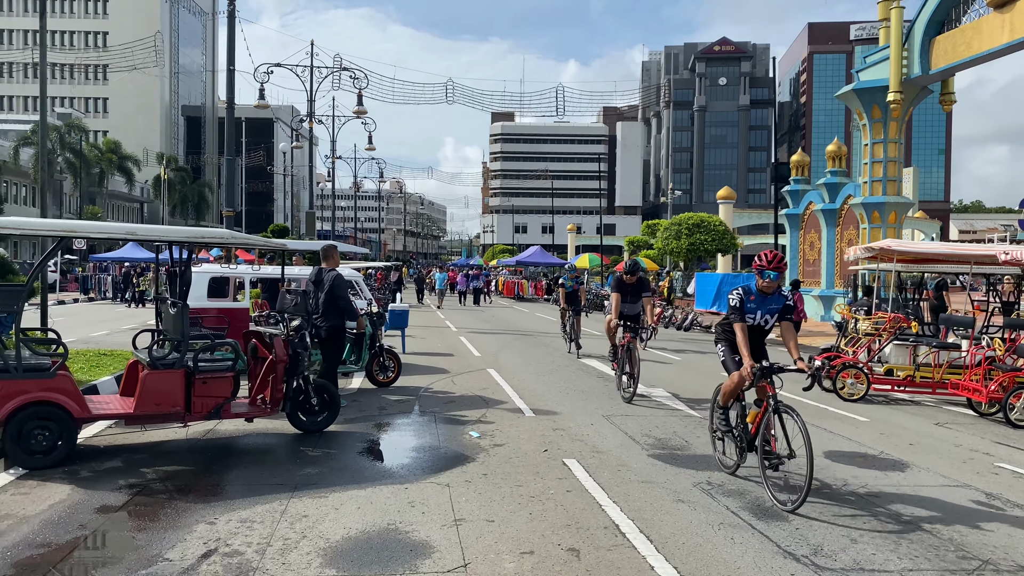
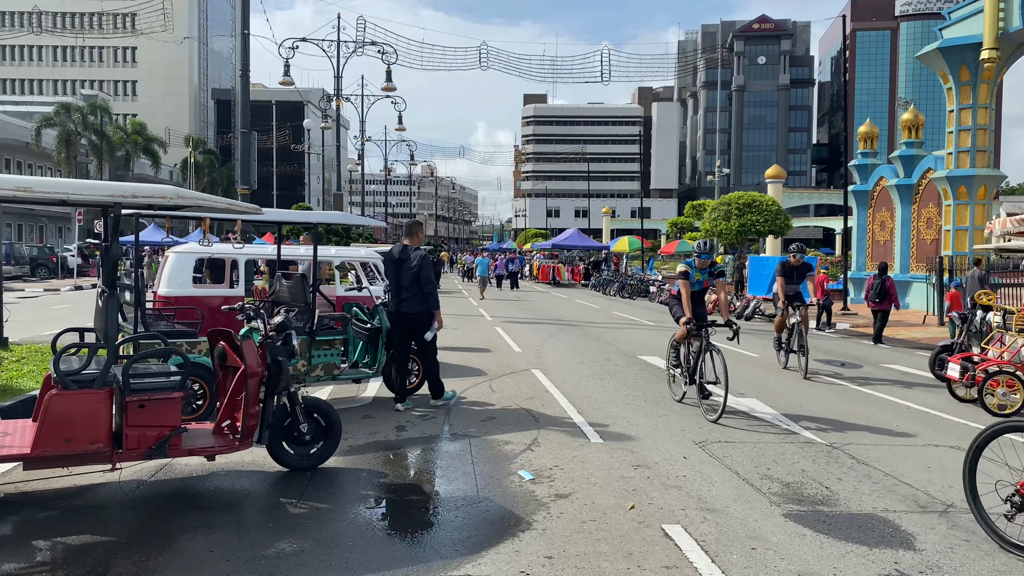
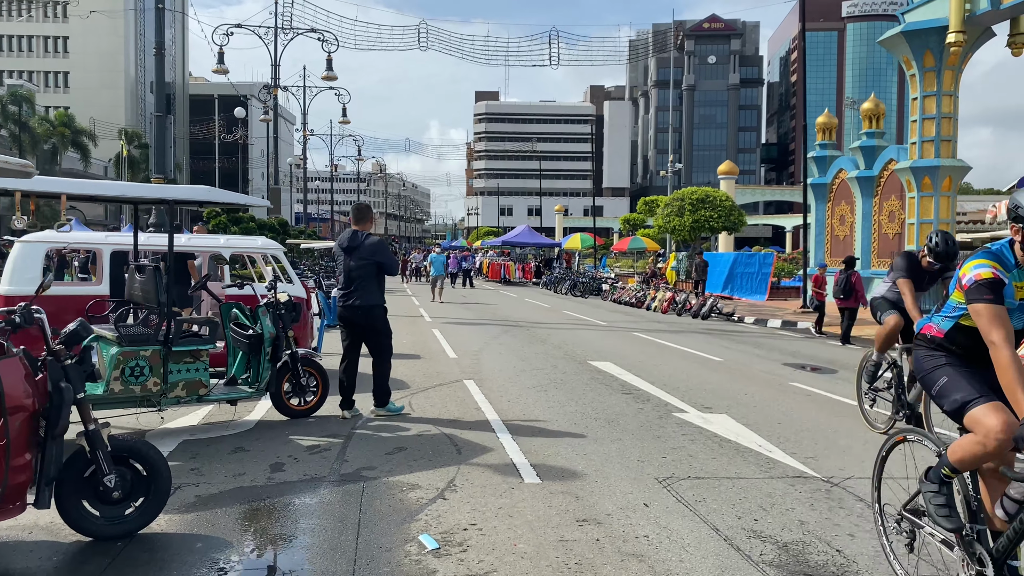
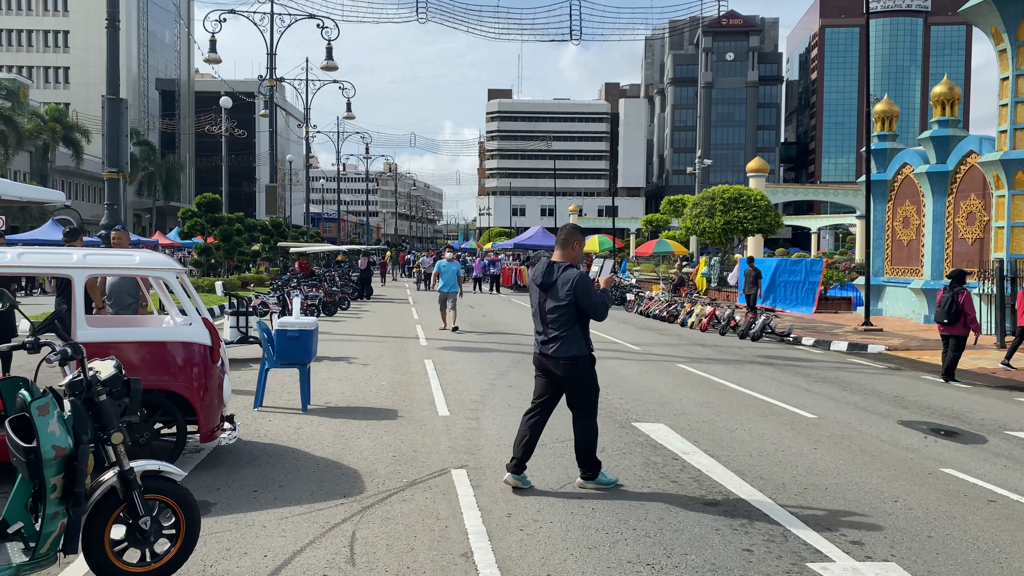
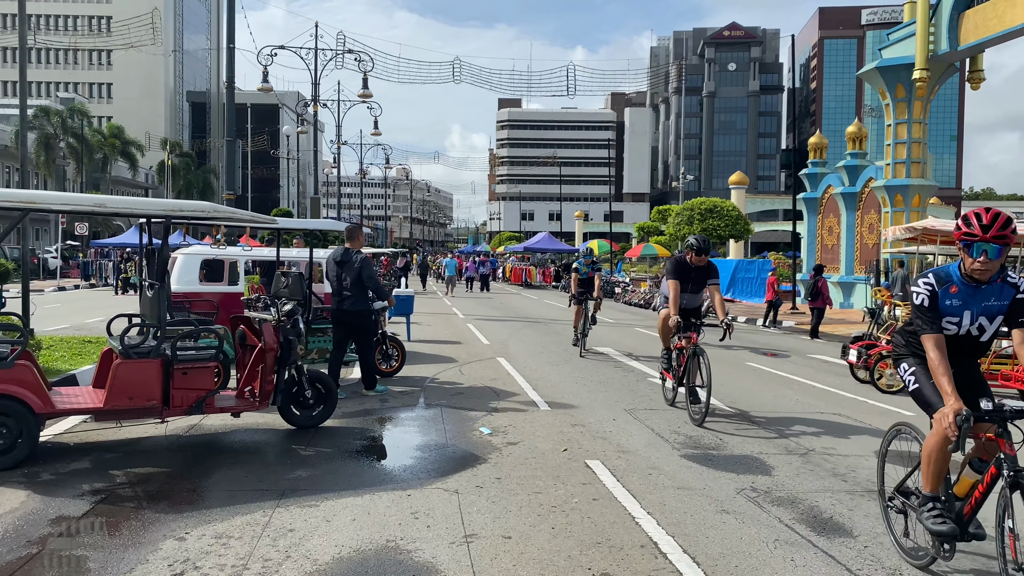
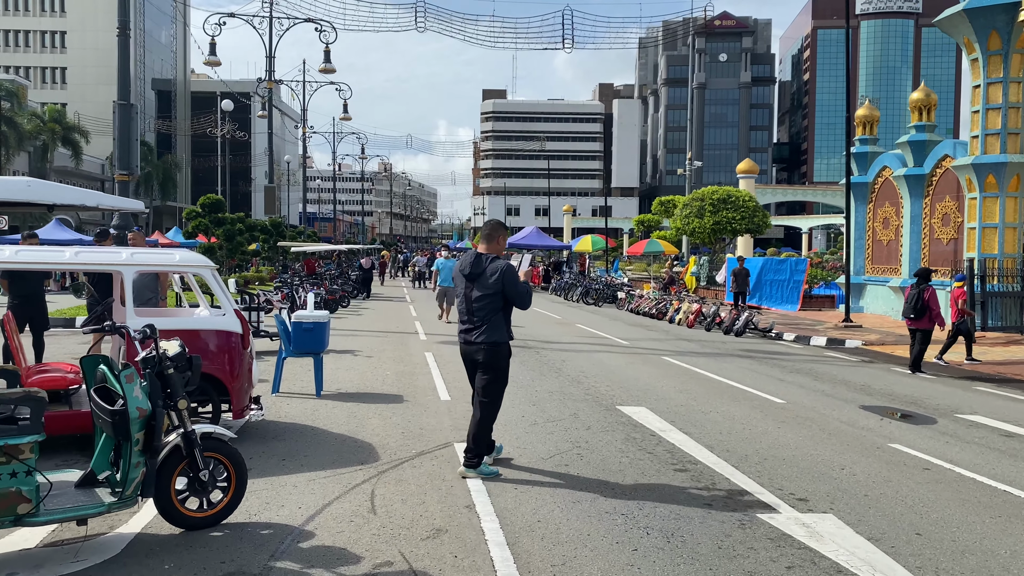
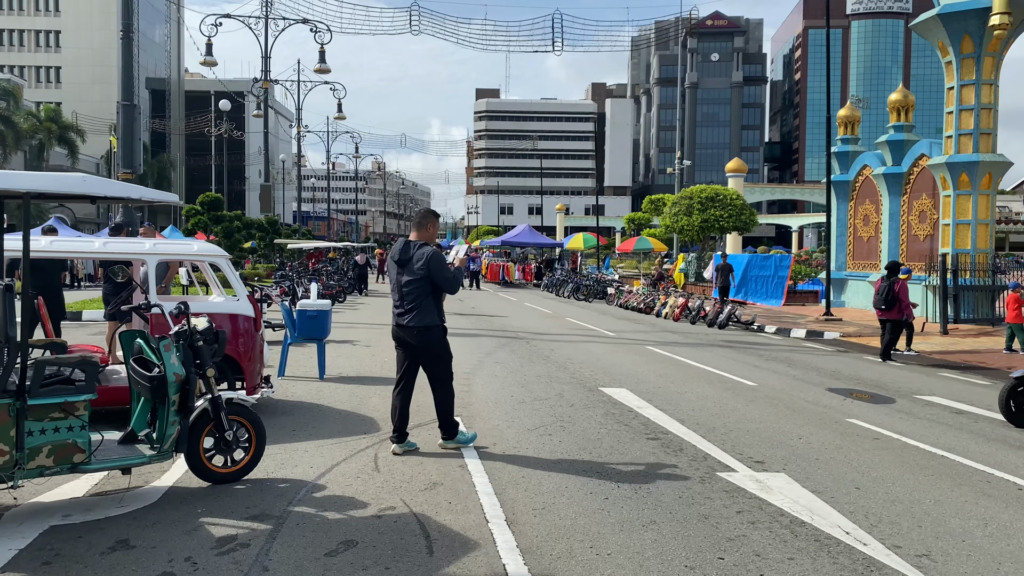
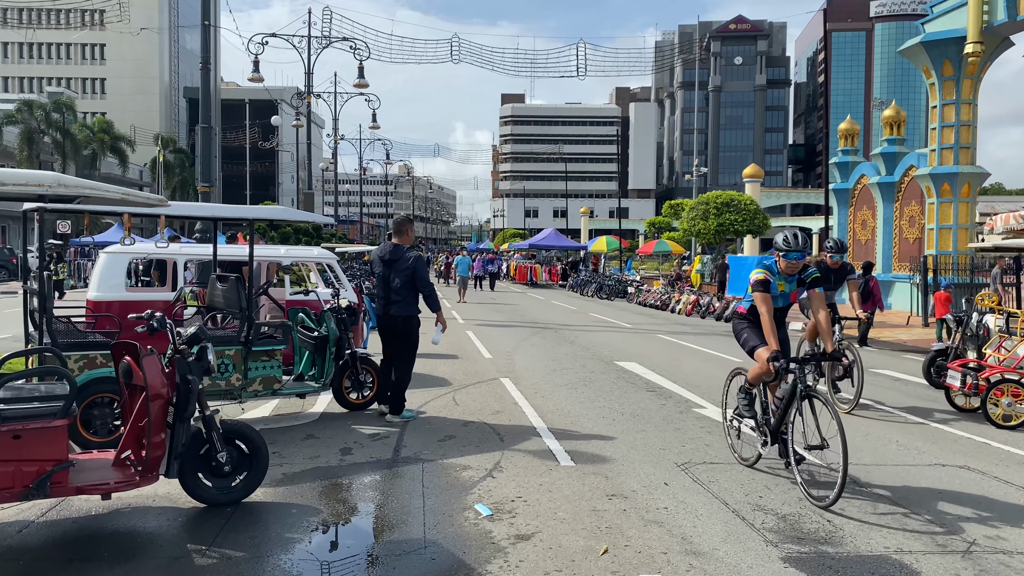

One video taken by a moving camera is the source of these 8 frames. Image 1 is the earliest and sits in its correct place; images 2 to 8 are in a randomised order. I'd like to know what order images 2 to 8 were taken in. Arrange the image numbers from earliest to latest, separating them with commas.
5, 2, 8, 3, 7, 6, 4
